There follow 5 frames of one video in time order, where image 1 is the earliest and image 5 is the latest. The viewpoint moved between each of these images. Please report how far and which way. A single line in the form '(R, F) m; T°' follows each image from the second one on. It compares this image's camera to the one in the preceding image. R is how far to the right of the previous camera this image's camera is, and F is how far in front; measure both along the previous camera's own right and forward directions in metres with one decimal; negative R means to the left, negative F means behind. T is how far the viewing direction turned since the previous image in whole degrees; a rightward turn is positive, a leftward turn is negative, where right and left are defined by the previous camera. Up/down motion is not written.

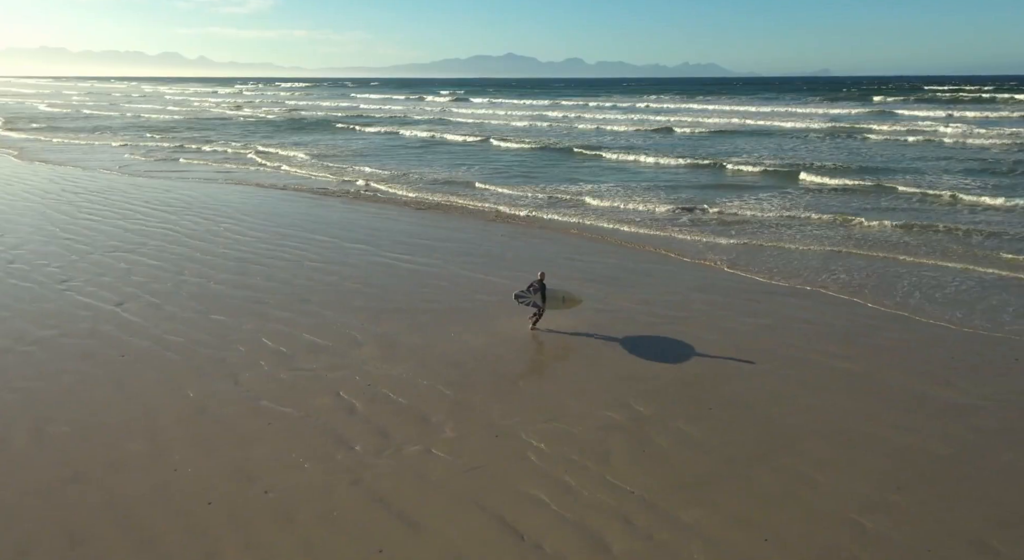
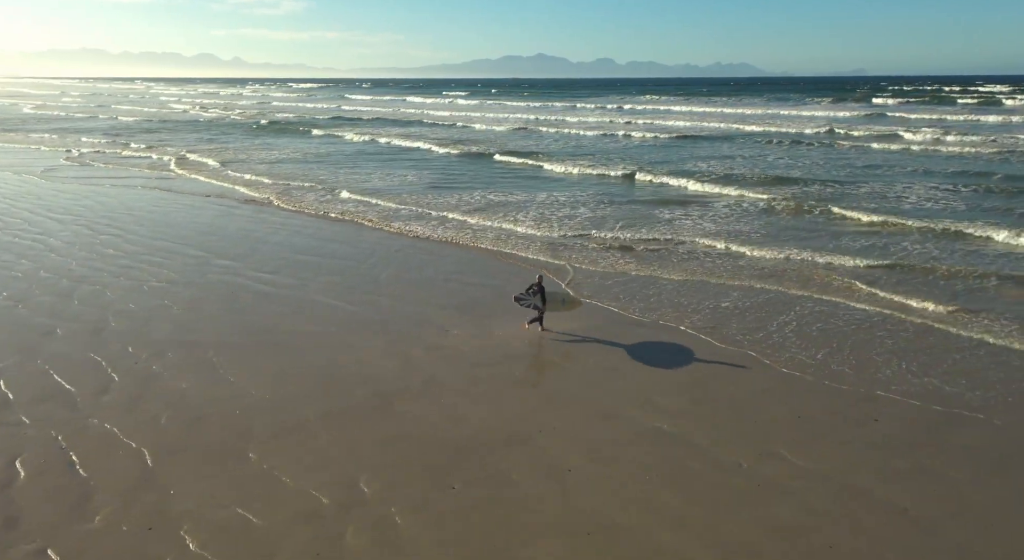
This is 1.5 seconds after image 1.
(+2.7, +1.4) m; -2°
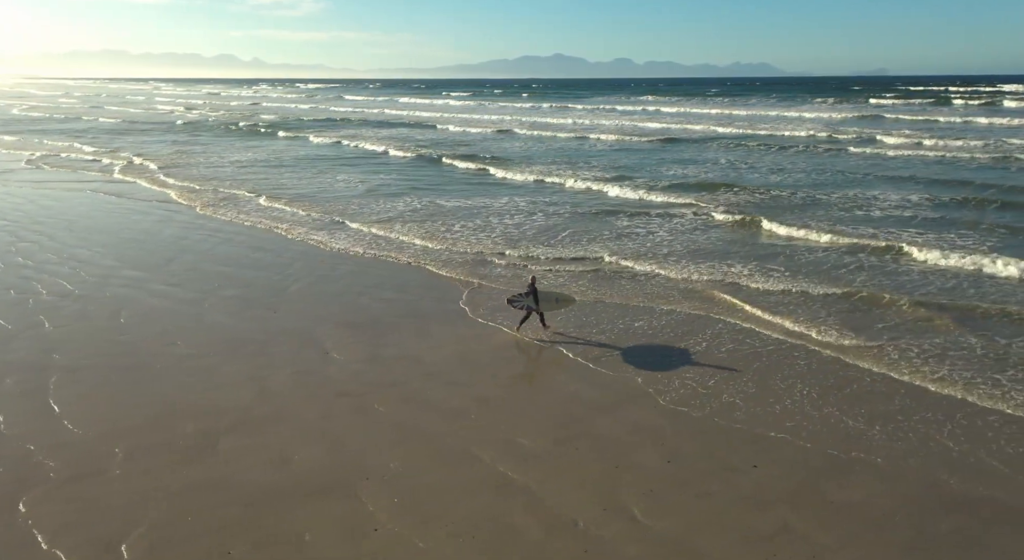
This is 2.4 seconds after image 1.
(+1.7, +0.8) m; -1°
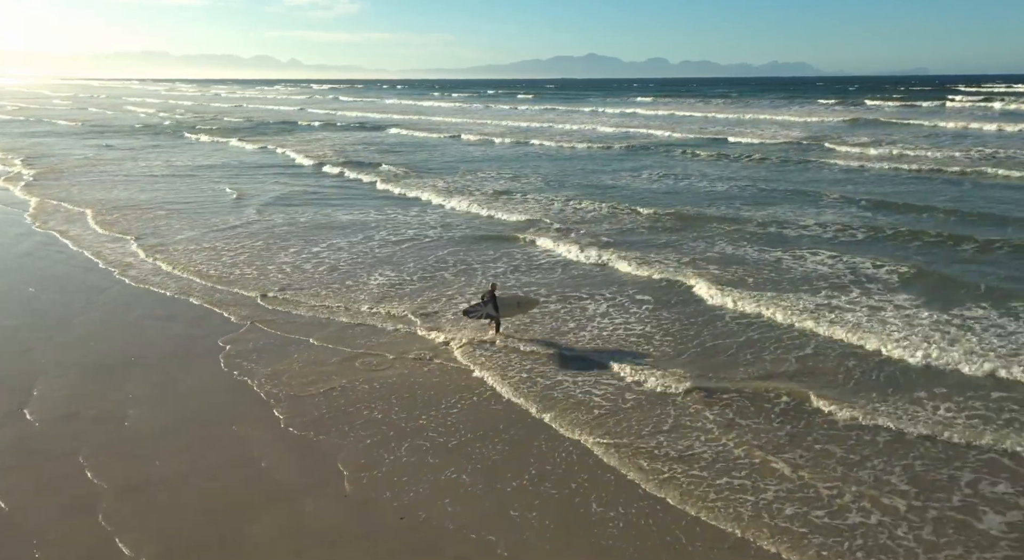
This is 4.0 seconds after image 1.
(+3.3, +1.6) m; -2°
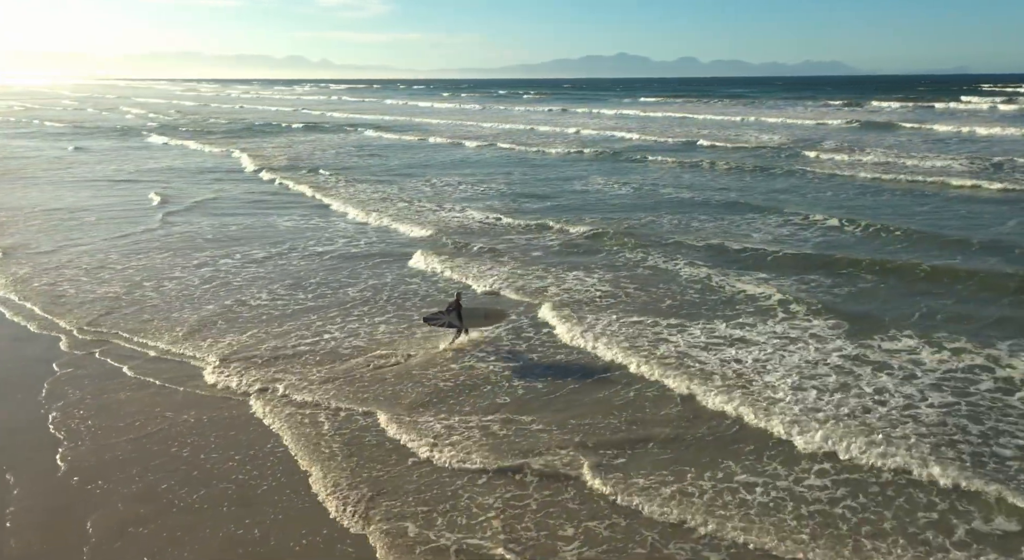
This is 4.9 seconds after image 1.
(+2.0, +0.9) m; -2°
